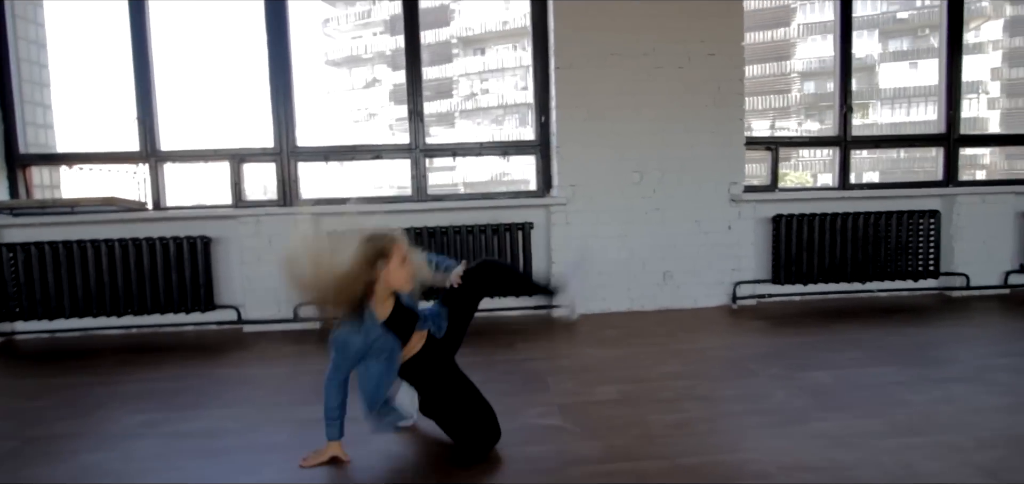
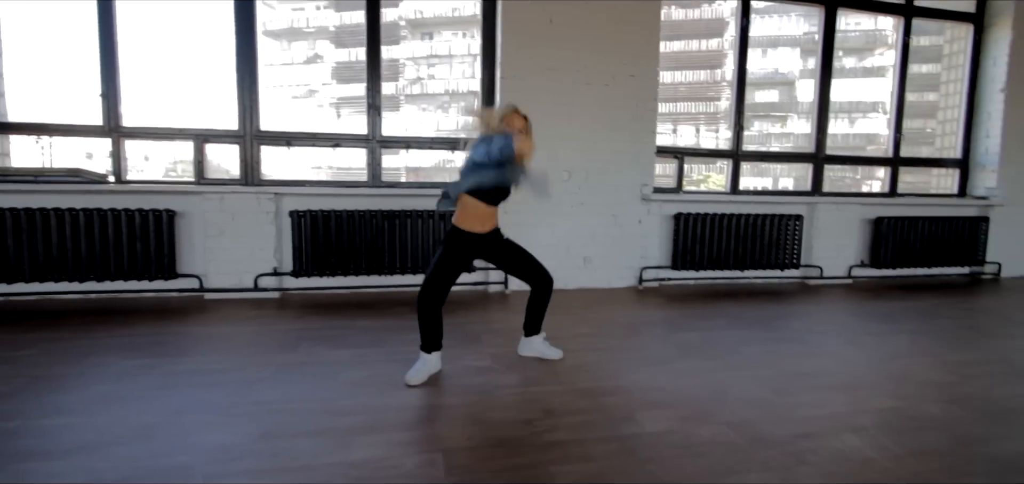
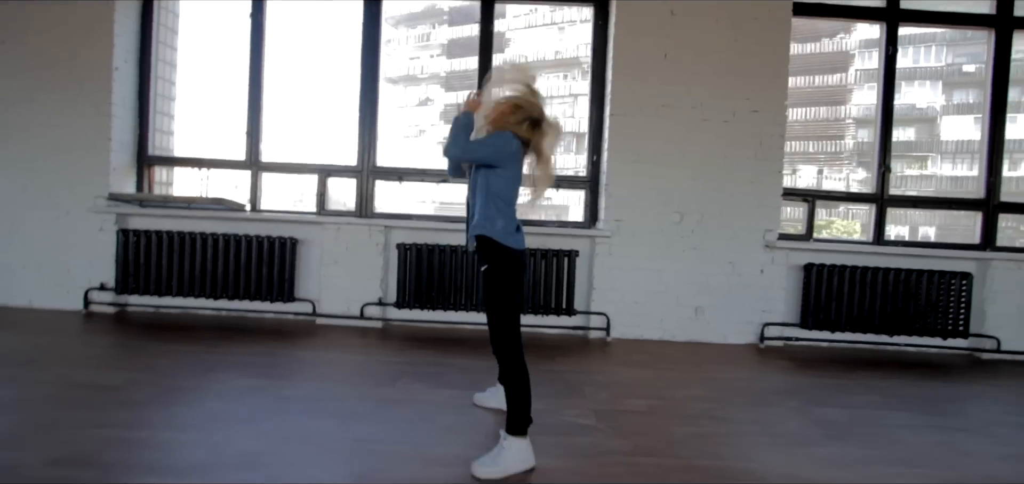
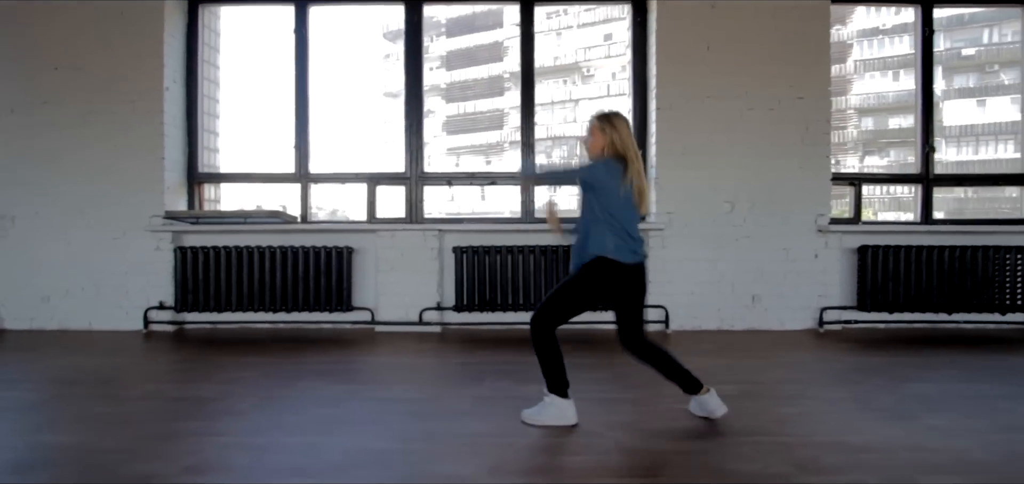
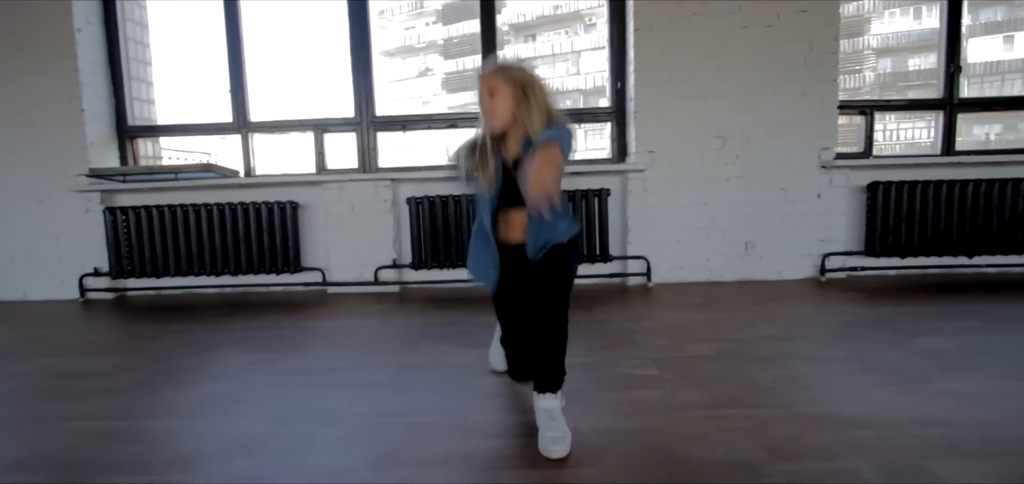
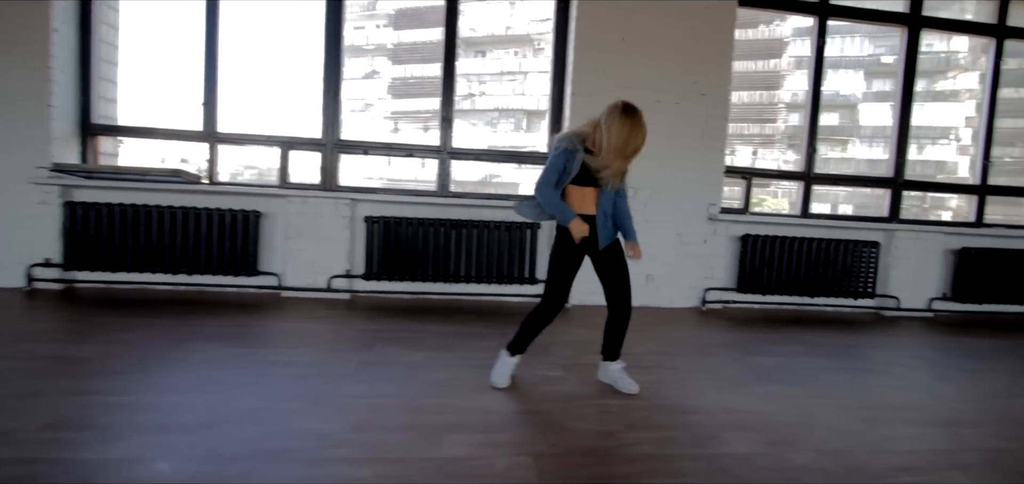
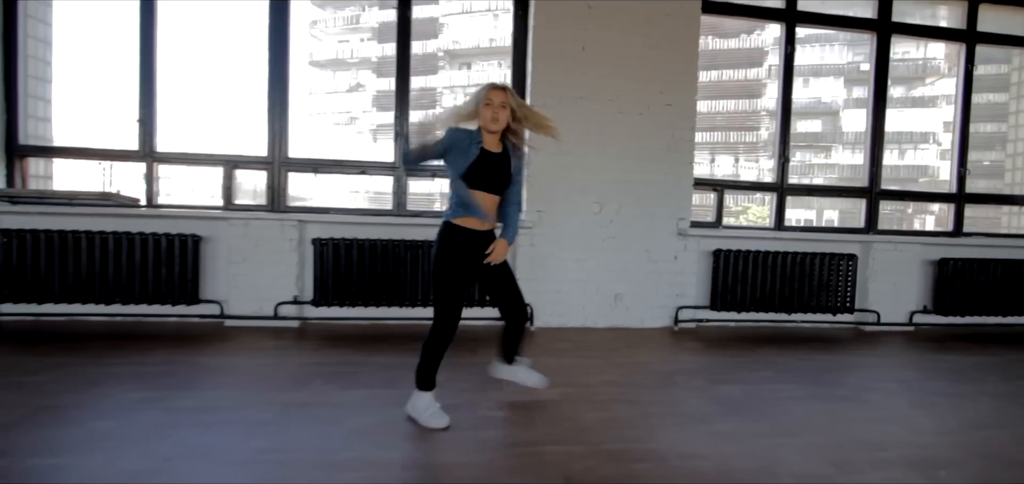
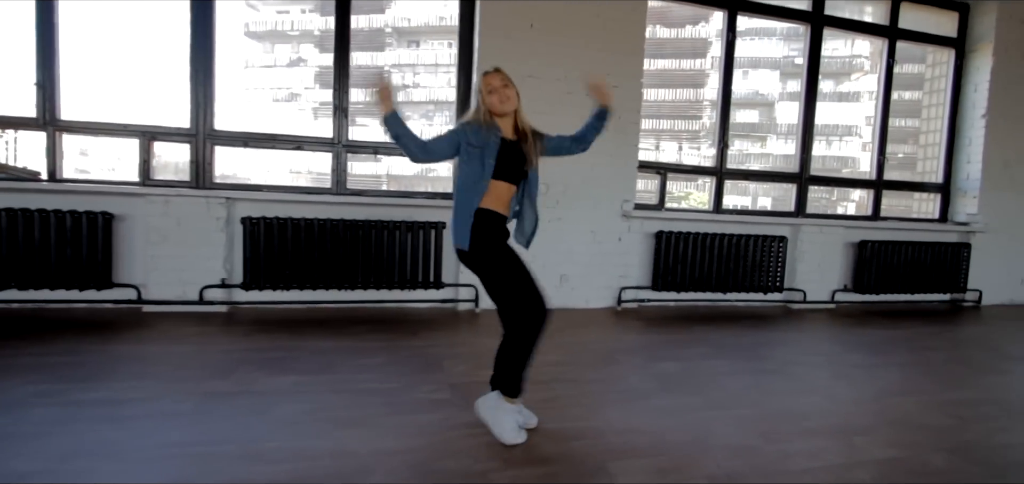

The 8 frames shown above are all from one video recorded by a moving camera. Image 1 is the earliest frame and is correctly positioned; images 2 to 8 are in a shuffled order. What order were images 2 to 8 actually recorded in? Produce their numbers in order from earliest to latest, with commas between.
5, 3, 4, 6, 8, 7, 2
